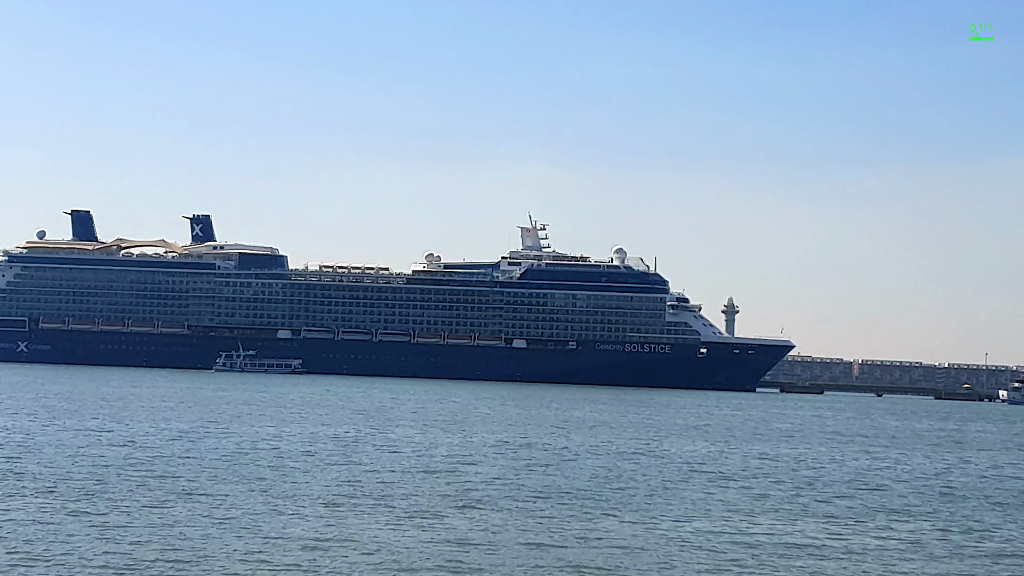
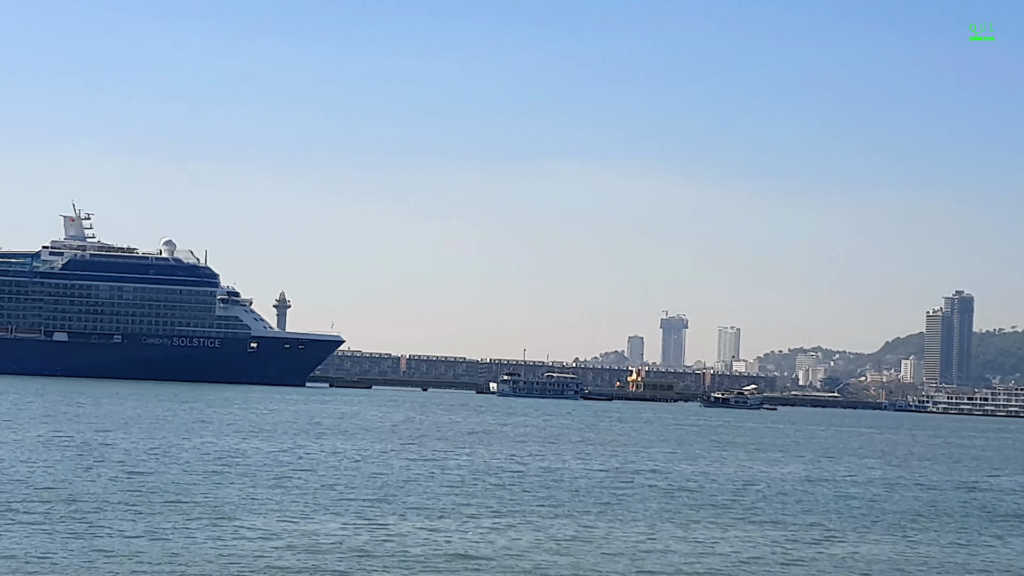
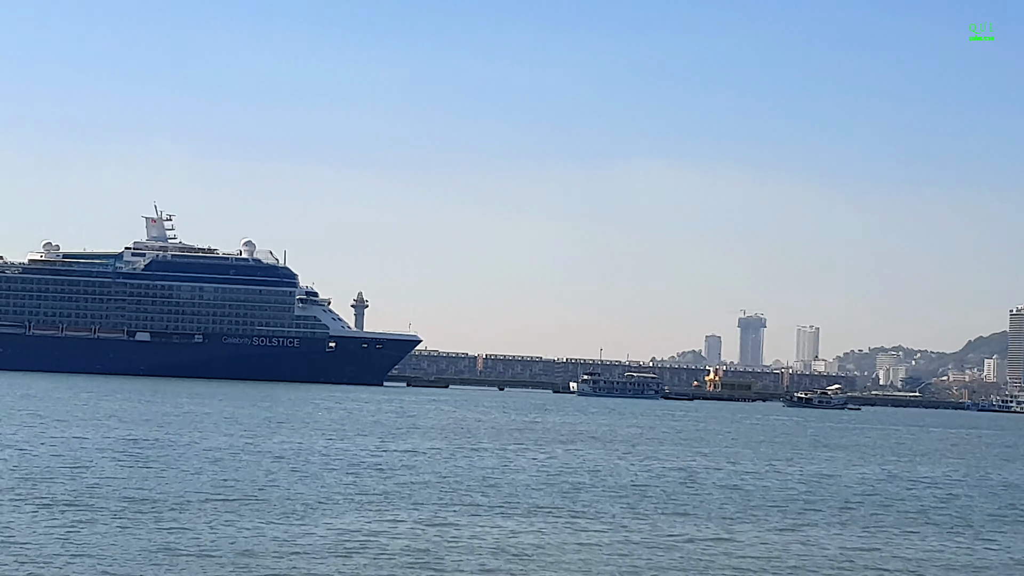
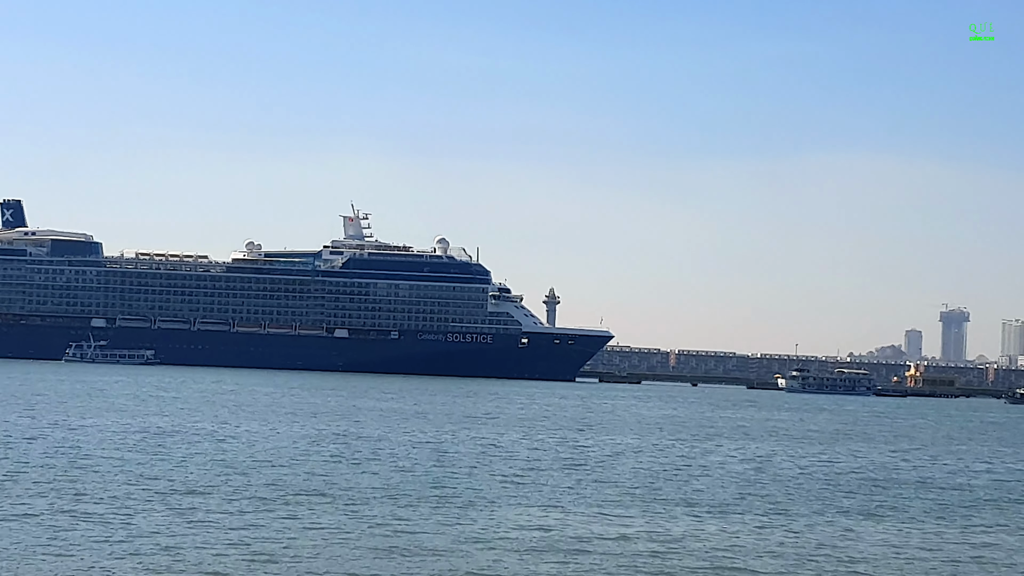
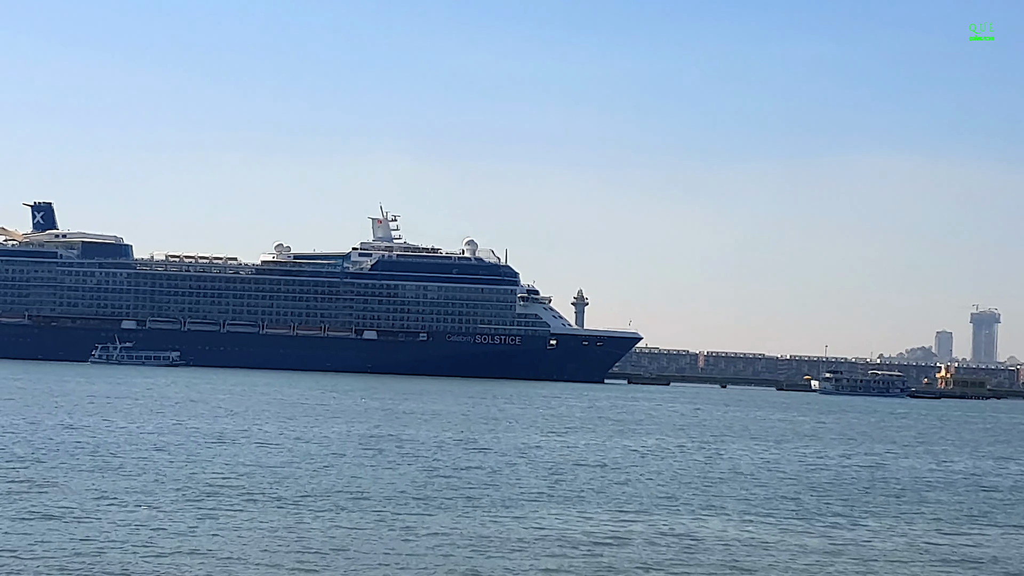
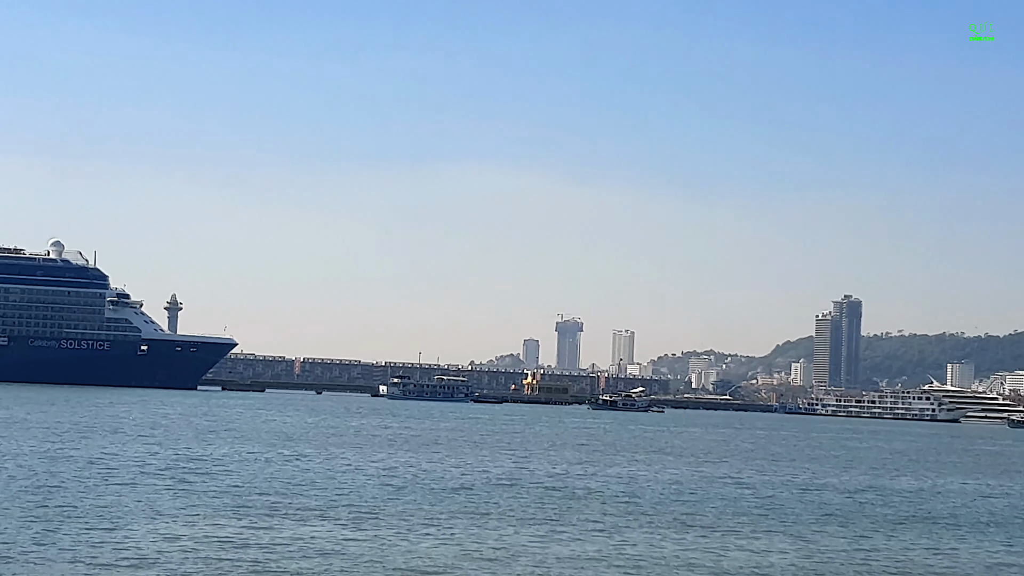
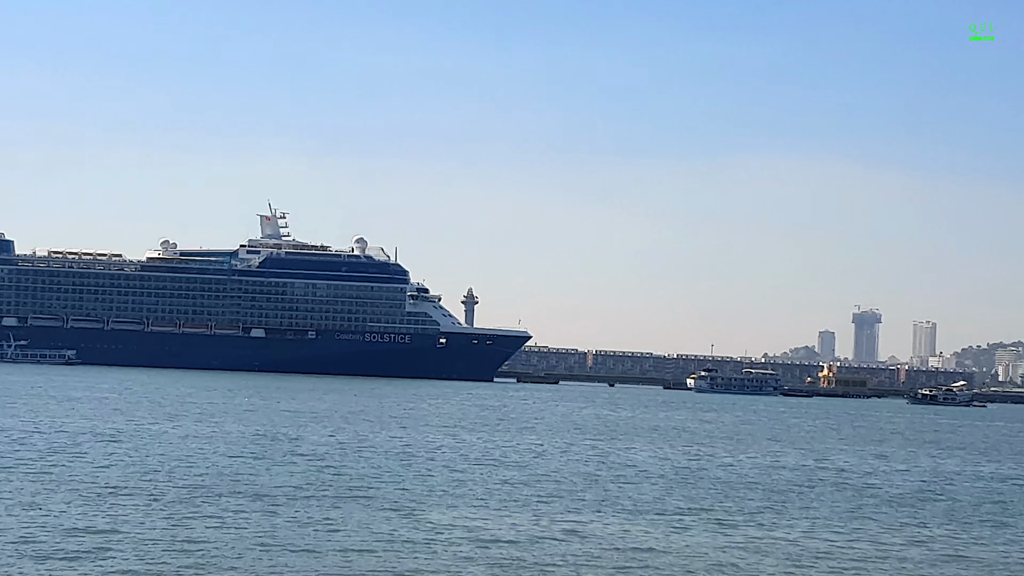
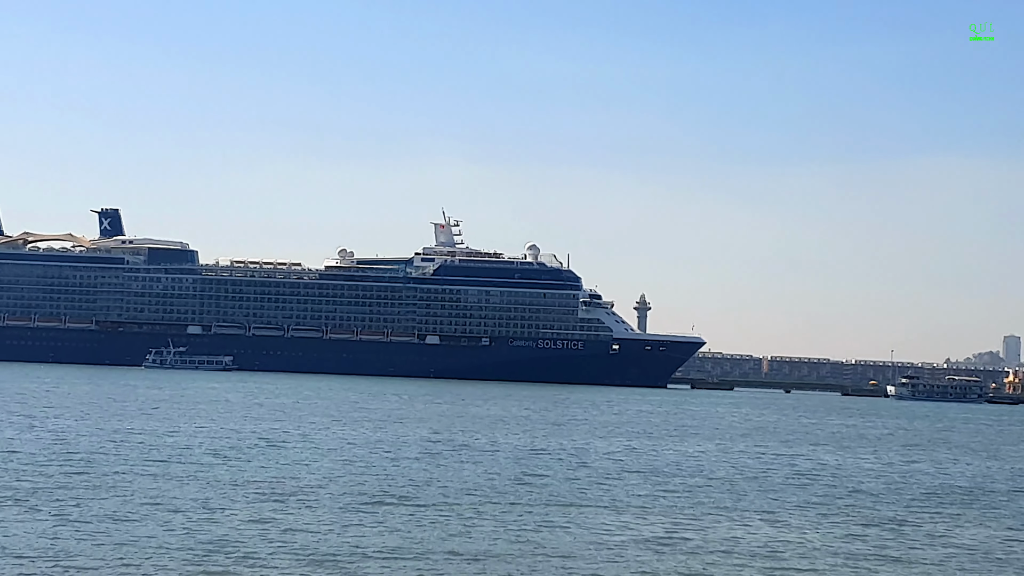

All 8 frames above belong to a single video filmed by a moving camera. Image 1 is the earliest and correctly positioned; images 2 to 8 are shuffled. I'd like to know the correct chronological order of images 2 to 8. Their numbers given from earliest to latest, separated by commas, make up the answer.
8, 5, 4, 7, 3, 2, 6
